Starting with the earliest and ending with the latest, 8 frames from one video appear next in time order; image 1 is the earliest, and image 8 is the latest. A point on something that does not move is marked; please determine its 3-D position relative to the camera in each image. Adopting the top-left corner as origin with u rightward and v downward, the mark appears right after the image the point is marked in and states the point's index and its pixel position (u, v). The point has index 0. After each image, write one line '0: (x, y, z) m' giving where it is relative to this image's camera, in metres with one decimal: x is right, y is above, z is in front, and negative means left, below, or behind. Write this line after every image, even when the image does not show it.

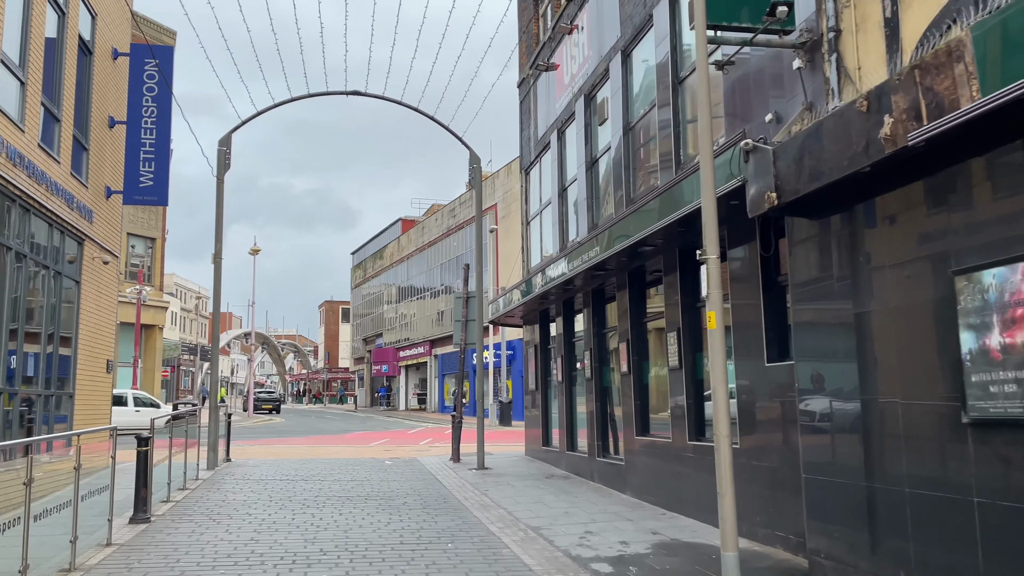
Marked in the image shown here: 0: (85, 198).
0: (-6.8, +1.4, +12.4) m
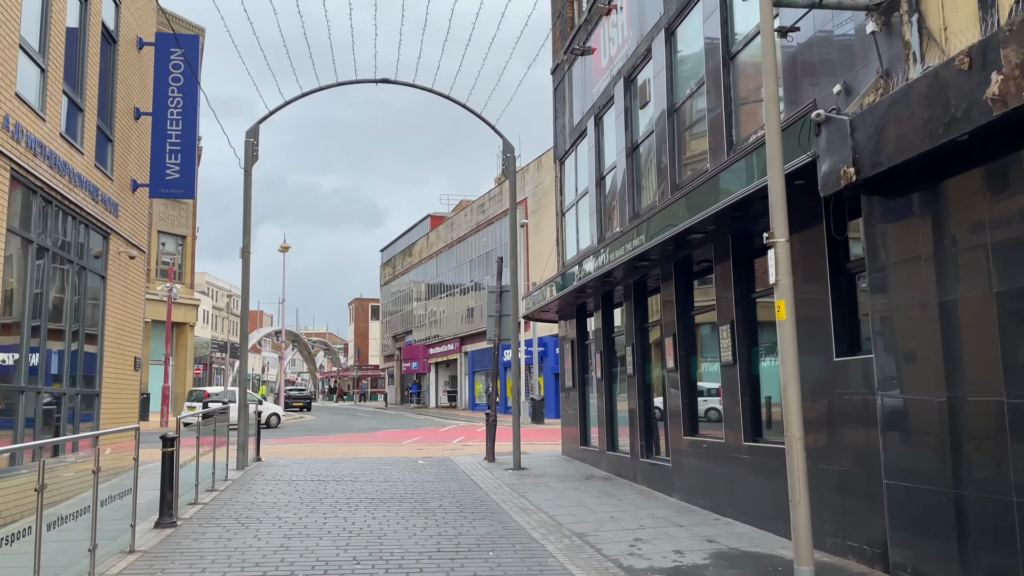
0: (-6.2, +1.5, +12.1) m
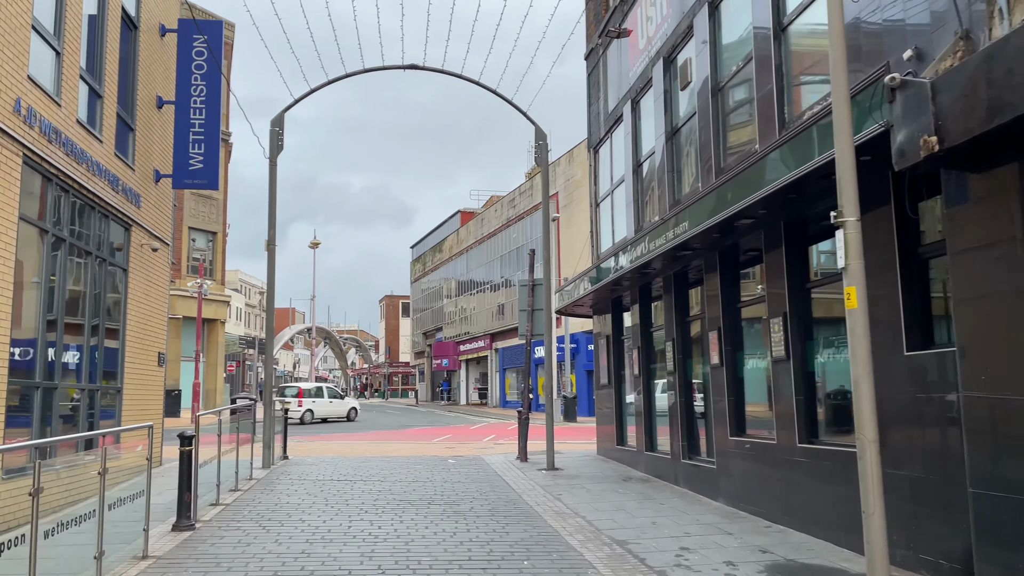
0: (-5.7, +1.6, +11.8) m
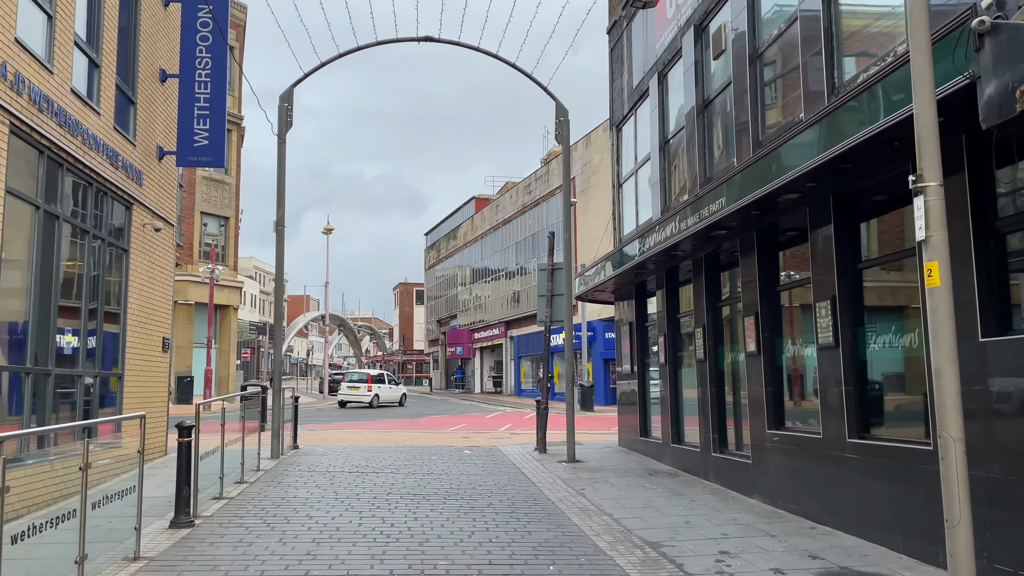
0: (-5.4, +1.9, +11.2) m
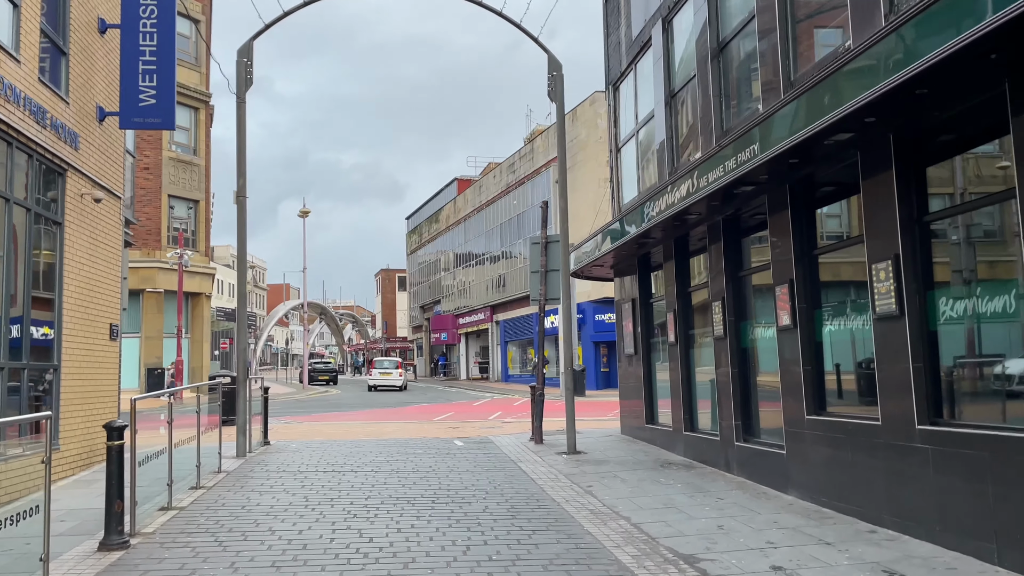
0: (-5.5, +2.1, +9.7) m
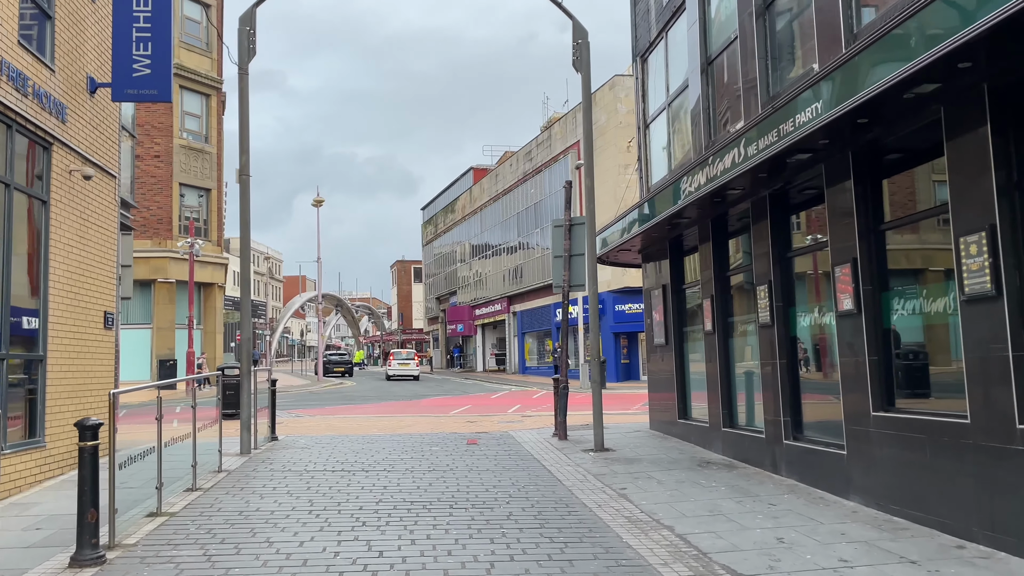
0: (-5.3, +2.3, +9.0) m
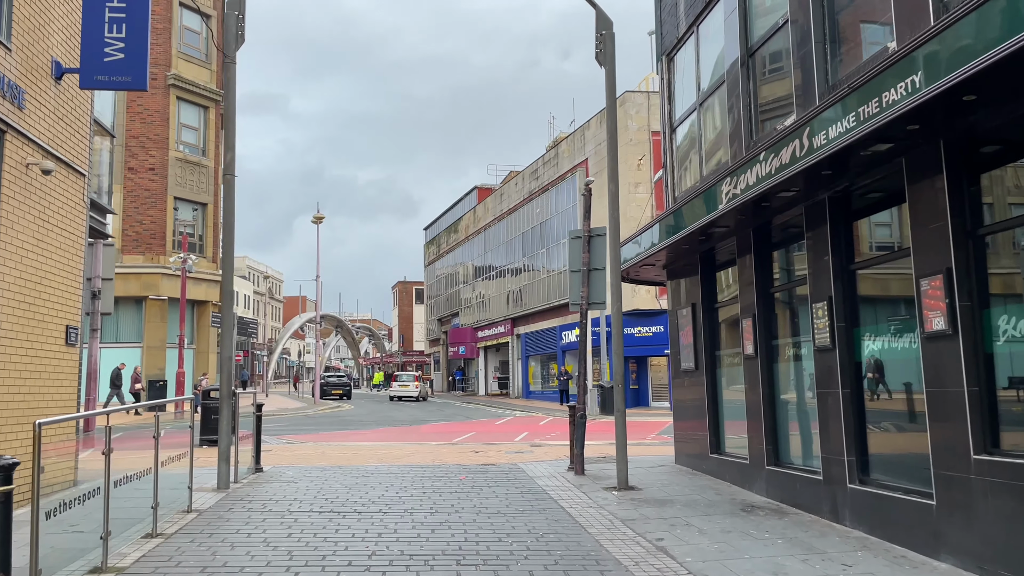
0: (-5.1, +2.2, +7.8) m
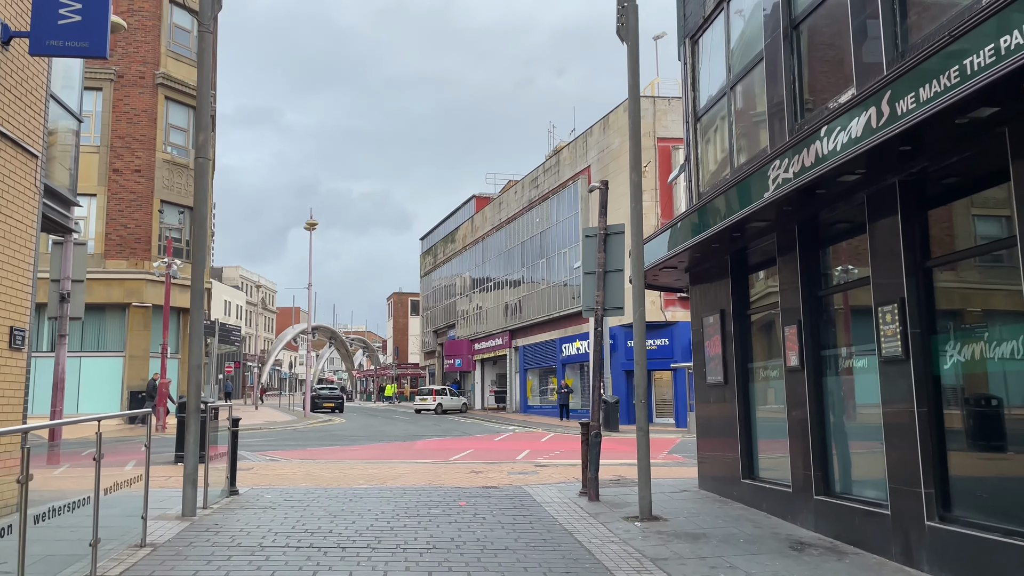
0: (-4.9, +2.3, +6.7) m
